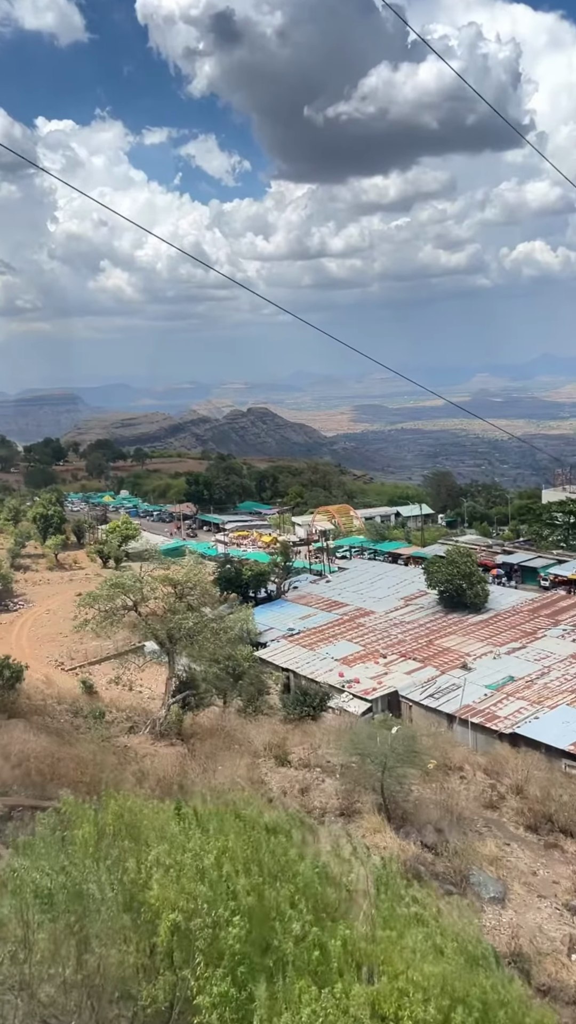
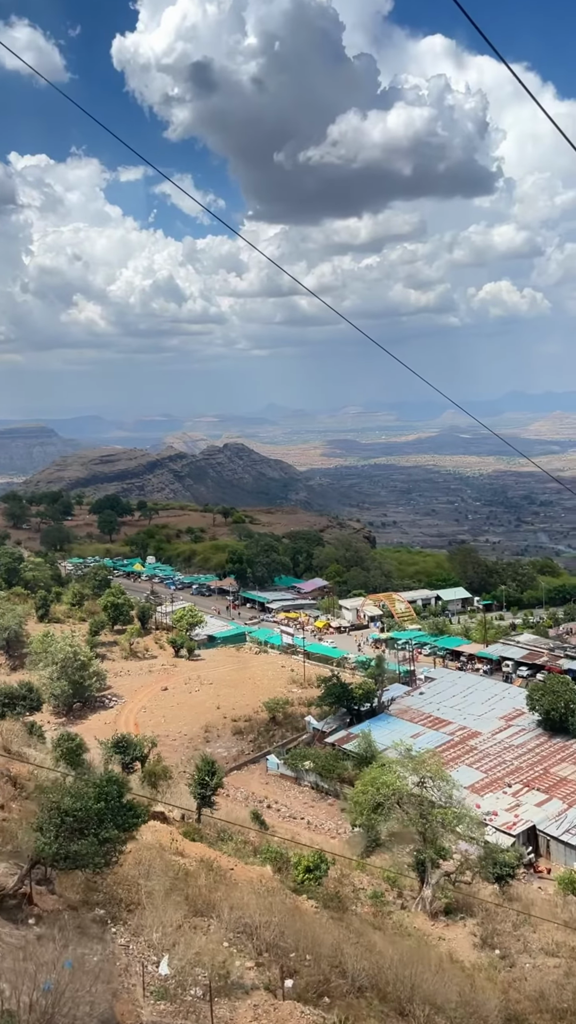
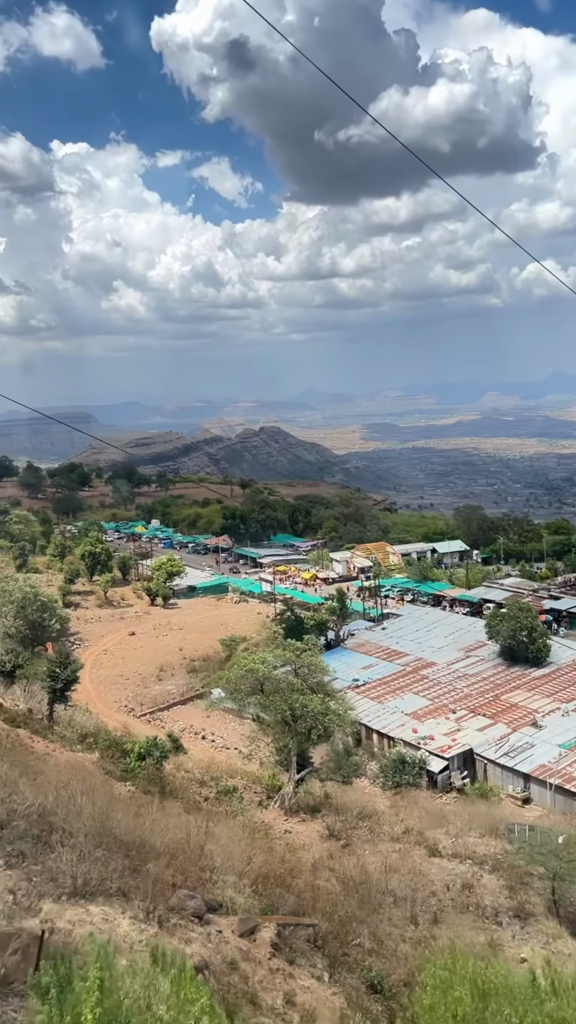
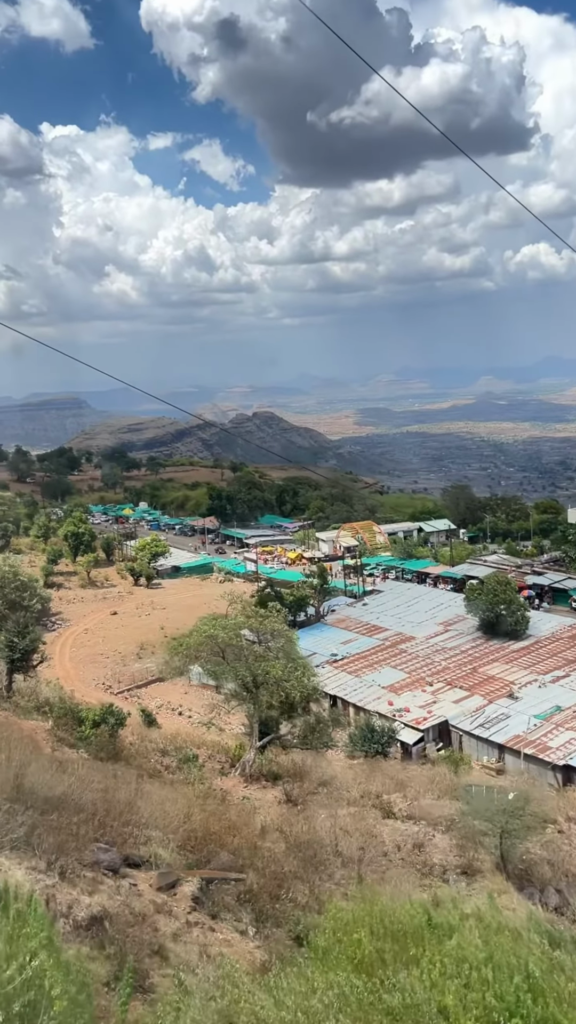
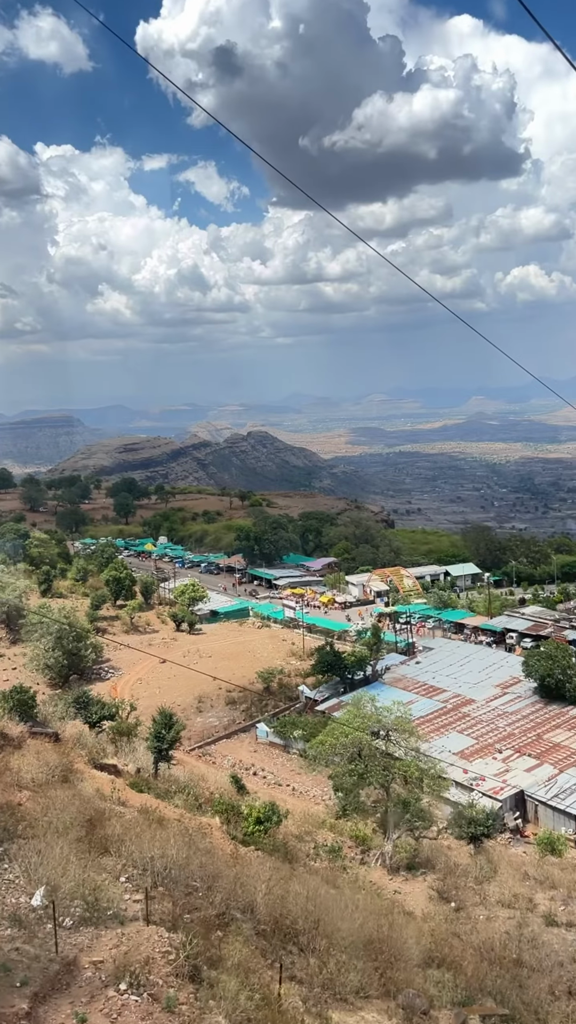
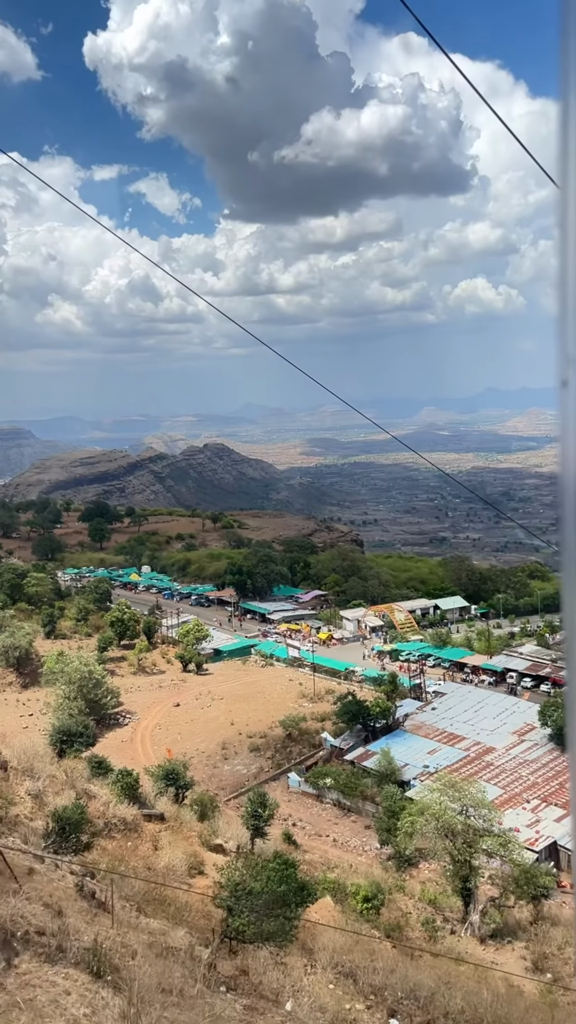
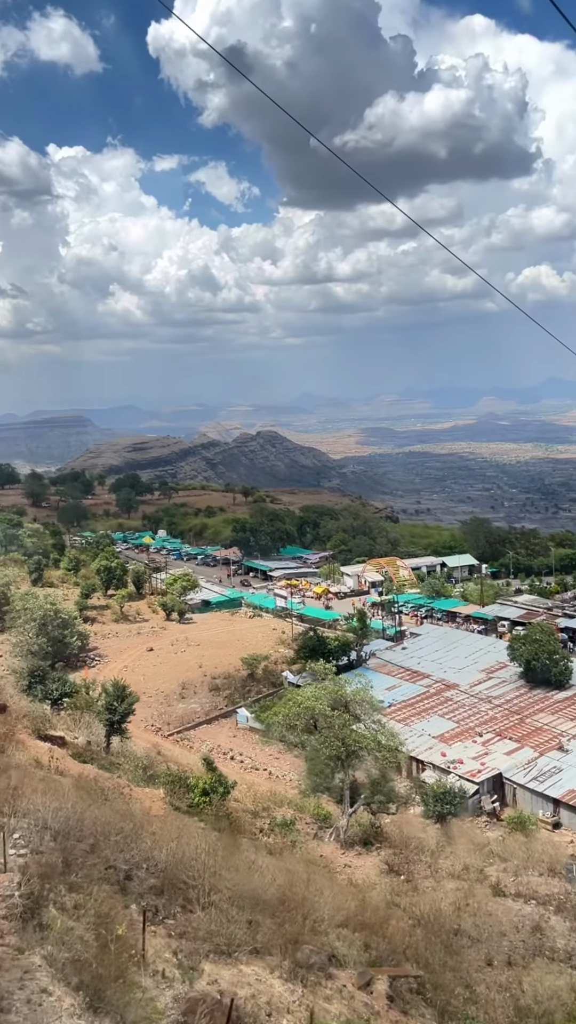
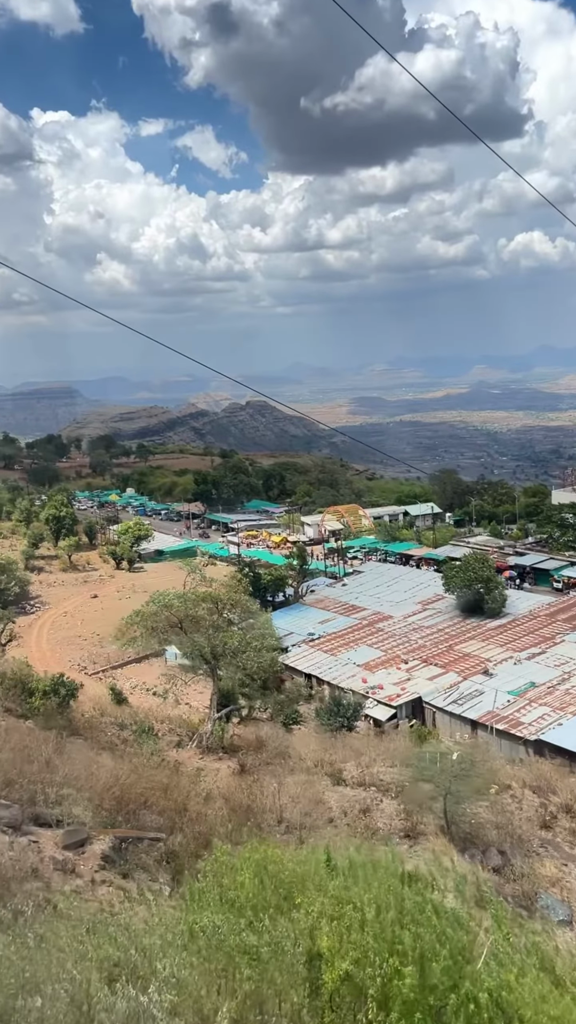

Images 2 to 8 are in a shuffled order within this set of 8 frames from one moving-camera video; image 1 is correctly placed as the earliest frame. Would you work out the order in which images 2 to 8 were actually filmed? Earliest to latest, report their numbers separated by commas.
8, 4, 3, 7, 5, 2, 6
